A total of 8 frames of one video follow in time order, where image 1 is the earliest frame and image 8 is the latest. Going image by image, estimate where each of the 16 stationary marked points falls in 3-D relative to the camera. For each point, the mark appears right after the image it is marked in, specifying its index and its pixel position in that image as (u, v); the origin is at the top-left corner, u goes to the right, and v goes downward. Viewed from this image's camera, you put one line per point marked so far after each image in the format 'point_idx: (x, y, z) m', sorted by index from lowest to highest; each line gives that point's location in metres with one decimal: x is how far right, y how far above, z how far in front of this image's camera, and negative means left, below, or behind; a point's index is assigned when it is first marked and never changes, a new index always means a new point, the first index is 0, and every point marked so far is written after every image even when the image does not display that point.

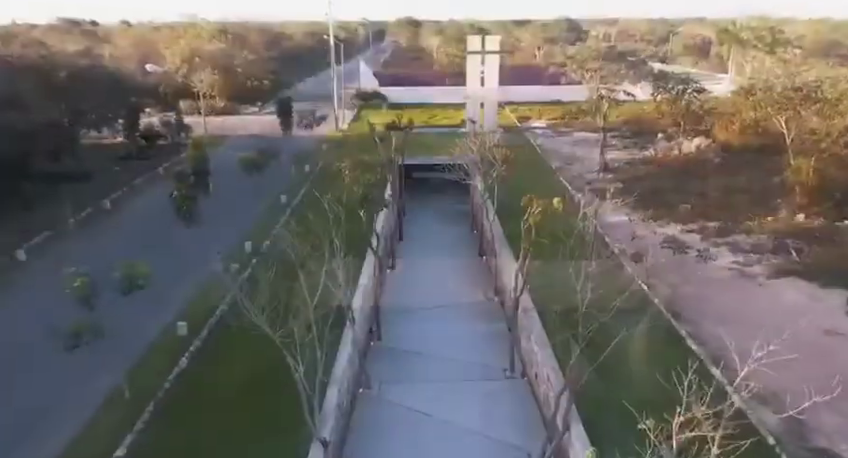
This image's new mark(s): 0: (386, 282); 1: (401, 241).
0: (-1.0, -1.3, +17.4) m
1: (-0.7, -0.4, +19.8) m
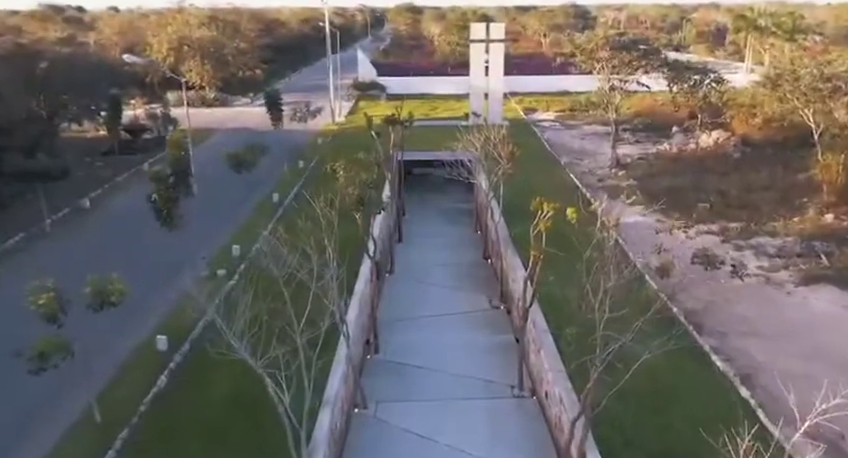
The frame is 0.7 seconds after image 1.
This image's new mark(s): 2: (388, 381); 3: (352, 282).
0: (-0.9, -1.4, +16.3) m
1: (-0.7, -0.4, +18.6) m
2: (-0.7, -2.8, +13.0) m
3: (-1.4, -1.1, +13.6) m
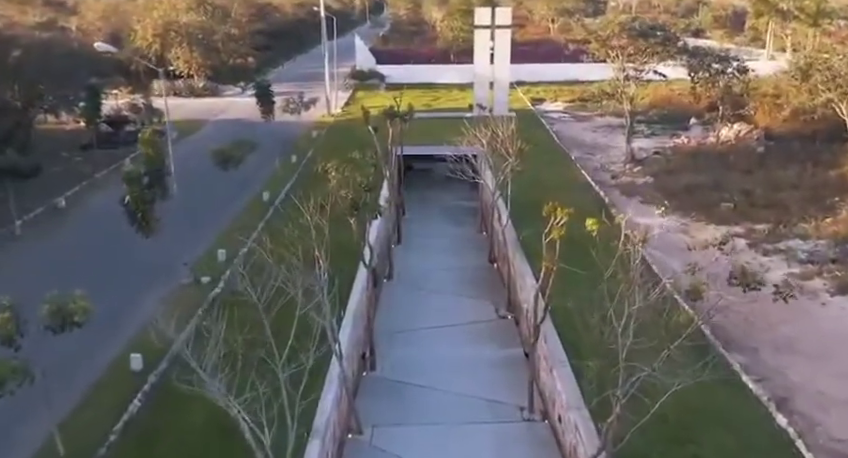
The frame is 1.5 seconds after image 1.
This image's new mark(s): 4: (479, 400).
0: (-0.9, -1.4, +15.1) m
1: (-0.6, -0.4, +17.4) m
2: (-0.6, -2.9, +11.8) m
3: (-1.4, -1.2, +12.4) m
4: (+0.9, -2.9, +11.8) m
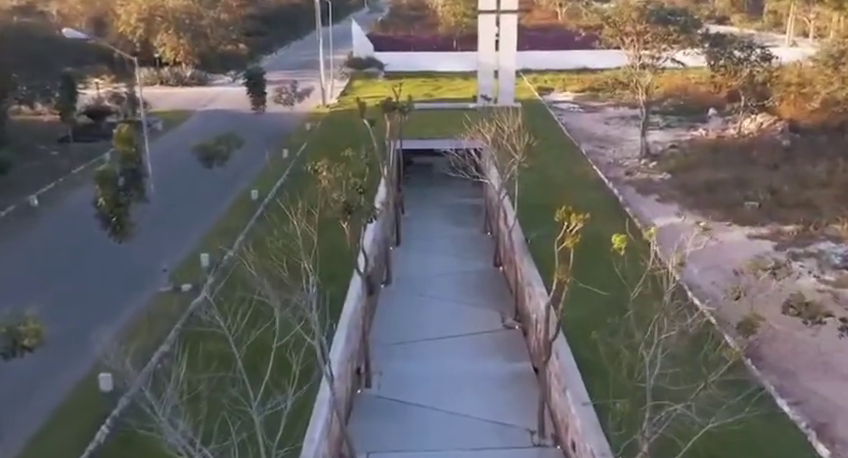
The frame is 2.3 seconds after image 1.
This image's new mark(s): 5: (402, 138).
0: (-0.9, -1.5, +14.0) m
1: (-0.6, -0.4, +16.3) m
2: (-0.6, -3.0, +10.8) m
3: (-1.4, -1.2, +11.3) m
4: (+0.9, -3.0, +10.7) m
5: (-0.6, +2.1, +16.7) m
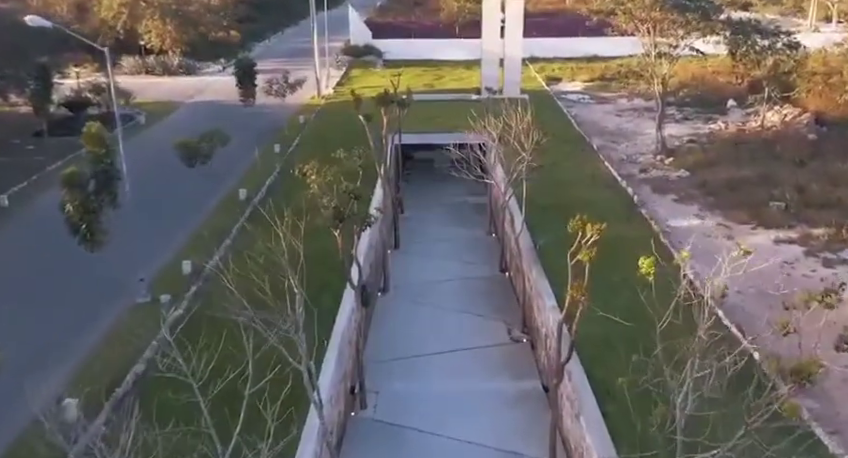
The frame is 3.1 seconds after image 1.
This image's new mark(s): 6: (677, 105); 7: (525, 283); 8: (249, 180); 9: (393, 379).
0: (-0.9, -1.6, +13.0) m
1: (-0.6, -0.4, +15.3) m
2: (-0.7, -3.2, +9.8) m
3: (-1.4, -1.4, +10.3) m
4: (+0.9, -3.2, +9.7) m
5: (-0.6, +2.1, +15.6) m
6: (+7.0, +3.5, +19.1) m
7: (+1.8, -1.0, +12.4) m
8: (-3.7, +1.0, +14.8) m
9: (-0.5, -2.4, +11.3) m
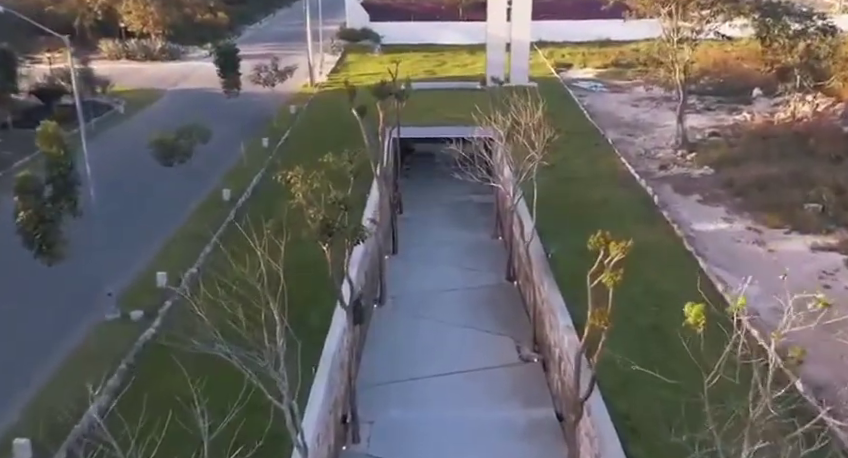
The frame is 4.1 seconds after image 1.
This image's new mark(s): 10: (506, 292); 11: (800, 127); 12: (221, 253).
0: (-0.9, -1.7, +11.8) m
1: (-0.6, -0.5, +14.1) m
2: (-0.7, -3.4, +8.7) m
3: (-1.4, -1.6, +9.1) m
4: (+0.9, -3.4, +8.6) m
5: (-0.6, +2.0, +14.3) m
6: (+7.0, +3.5, +17.8) m
7: (+1.8, -1.1, +11.2) m
8: (-3.7, +1.0, +13.6) m
9: (-0.5, -2.6, +10.1) m
10: (+1.5, -1.1, +12.8) m
11: (+8.0, +2.2, +14.8) m
12: (-3.1, -0.4, +10.6) m
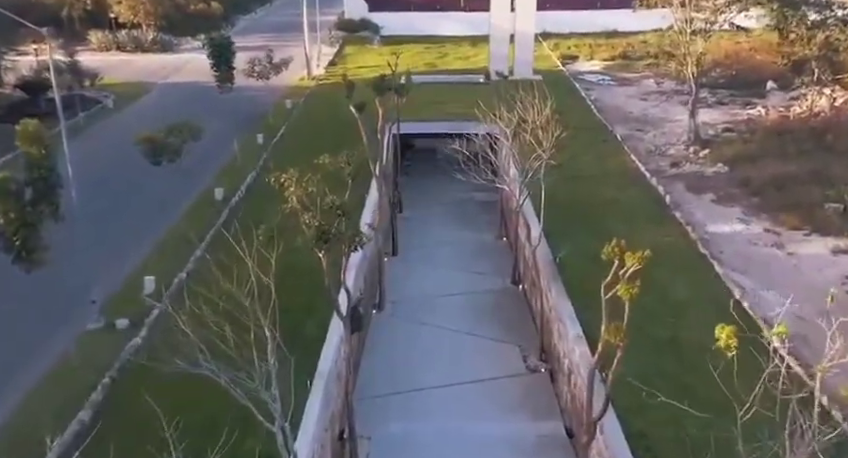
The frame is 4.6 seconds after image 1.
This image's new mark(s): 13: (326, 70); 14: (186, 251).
0: (-0.9, -1.7, +11.2) m
1: (-0.6, -0.5, +13.5) m
2: (-0.6, -3.4, +8.1) m
3: (-1.4, -1.6, +8.6) m
4: (+0.9, -3.4, +8.1) m
5: (-0.5, +2.0, +13.7) m
6: (+7.0, +3.6, +17.2) m
7: (+1.8, -1.1, +10.6) m
8: (-3.7, +1.0, +13.0) m
9: (-0.5, -2.7, +9.6) m
10: (+1.5, -1.2, +12.2) m
11: (+8.0, +2.2, +14.2) m
12: (-3.1, -0.4, +10.1) m
13: (-2.7, +4.5, +19.2) m
14: (-3.6, -0.3, +10.5) m
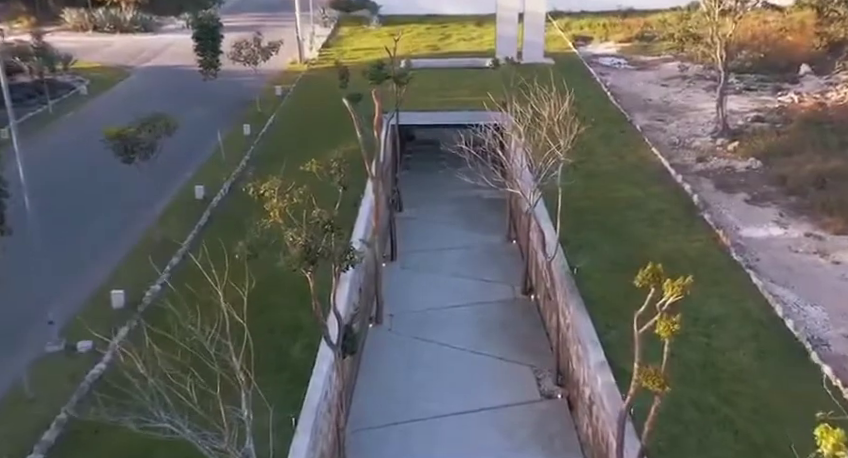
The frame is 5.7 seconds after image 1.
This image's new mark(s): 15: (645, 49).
0: (-0.9, -1.8, +10.1) m
1: (-0.6, -0.5, +12.3) m
2: (-0.6, -3.6, +7.1) m
3: (-1.4, -1.8, +7.5) m
4: (+1.0, -3.6, +7.0) m
5: (-0.5, +2.0, +12.5) m
6: (+7.1, +3.7, +15.9) m
7: (+1.9, -1.2, +9.5) m
8: (-3.7, +0.9, +11.8) m
9: (-0.5, -2.8, +8.5) m
10: (+1.6, -1.2, +11.1) m
11: (+8.0, +2.2, +12.9) m
12: (-3.1, -0.6, +8.9) m
13: (-2.7, +4.6, +17.9) m
14: (-3.6, -0.5, +9.3) m
15: (+5.9, +5.1, +19.1) m
